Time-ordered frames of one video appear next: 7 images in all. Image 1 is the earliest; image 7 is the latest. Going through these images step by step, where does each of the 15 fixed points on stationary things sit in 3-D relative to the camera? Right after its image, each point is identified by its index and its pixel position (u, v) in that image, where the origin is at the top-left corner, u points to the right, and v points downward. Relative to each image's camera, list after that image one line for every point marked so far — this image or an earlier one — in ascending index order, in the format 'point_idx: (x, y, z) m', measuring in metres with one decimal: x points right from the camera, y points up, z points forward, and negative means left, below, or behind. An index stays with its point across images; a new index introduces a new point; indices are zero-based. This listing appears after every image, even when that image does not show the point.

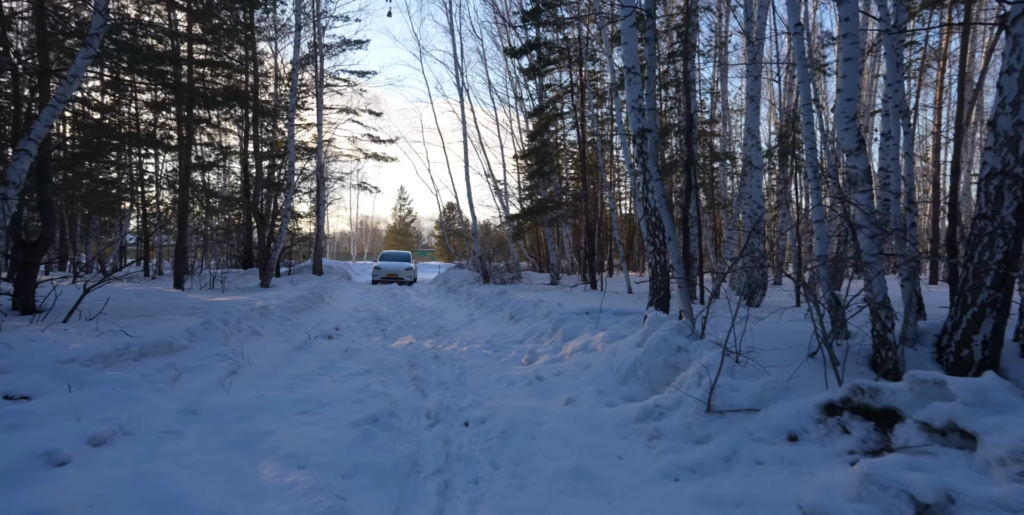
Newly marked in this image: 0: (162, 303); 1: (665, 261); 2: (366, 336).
0: (-7.1, -0.9, +12.2) m
1: (+2.0, 0.0, +7.7) m
2: (-2.6, -1.4, +10.7) m
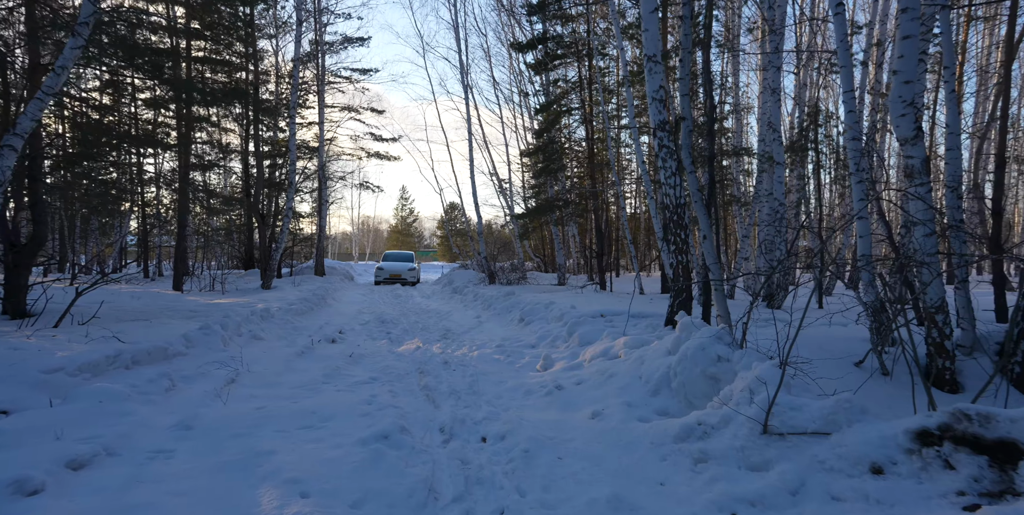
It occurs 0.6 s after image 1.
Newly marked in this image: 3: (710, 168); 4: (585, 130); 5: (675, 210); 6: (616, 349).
0: (-7.0, -1.0, +11.8) m
1: (+2.2, 0.0, +7.3) m
2: (-2.4, -1.4, +10.3) m
3: (+2.6, +1.2, +7.7) m
4: (+2.0, +3.6, +16.7) m
5: (+2.1, +0.6, +7.3) m
6: (+1.1, -1.0, +6.2) m
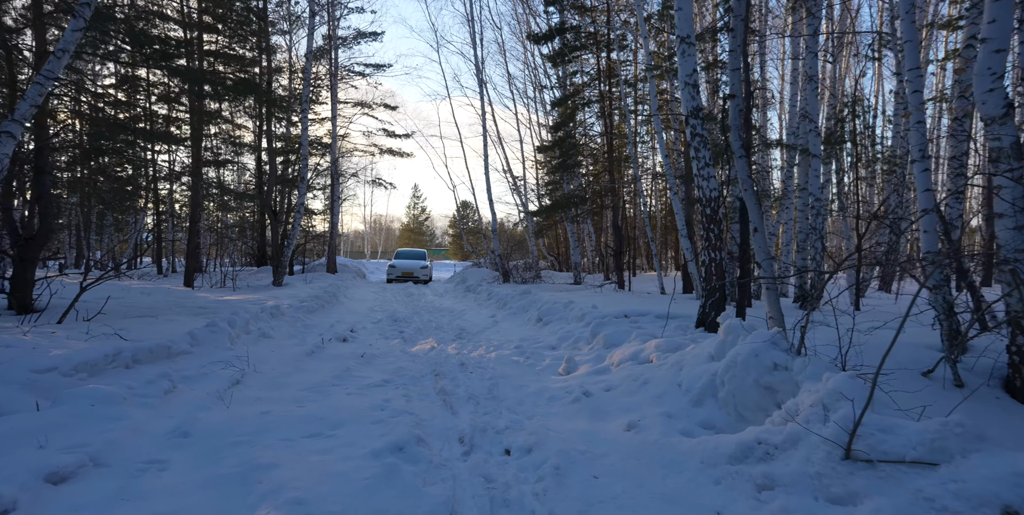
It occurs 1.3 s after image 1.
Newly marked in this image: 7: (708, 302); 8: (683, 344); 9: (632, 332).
0: (-6.6, -0.9, +11.5) m
1: (+2.4, 0.0, +6.9) m
2: (-2.1, -1.4, +9.9) m
3: (+2.9, +1.2, +7.2) m
4: (+2.5, +3.6, +16.2) m
5: (+2.3, +0.6, +6.9) m
6: (+1.3, -0.9, +5.8) m
7: (+2.3, -0.5, +7.0) m
8: (+1.7, -0.8, +5.8) m
9: (+1.4, -0.9, +7.2) m
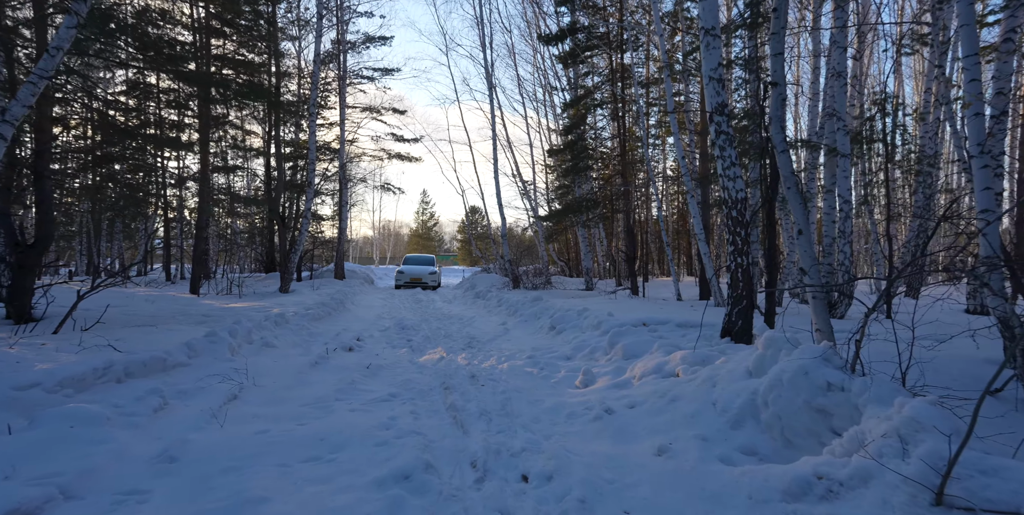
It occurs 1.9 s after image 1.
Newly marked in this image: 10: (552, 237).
0: (-6.4, -1.0, +11.3) m
1: (+2.6, -0.1, +6.5) m
2: (-1.9, -1.5, +9.6) m
3: (+3.0, +1.1, +6.8) m
4: (+2.7, +3.5, +15.8) m
5: (+2.4, +0.6, +6.5) m
6: (+1.5, -1.0, +5.4) m
7: (+2.5, -0.6, +6.6) m
8: (+1.8, -0.9, +5.4) m
9: (+1.6, -1.0, +6.8) m
10: (+1.2, +0.6, +17.4) m
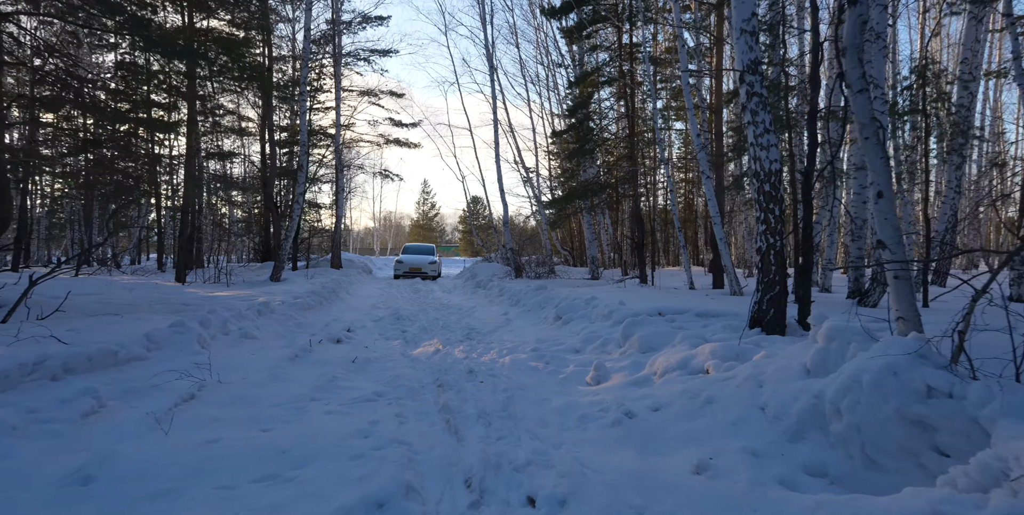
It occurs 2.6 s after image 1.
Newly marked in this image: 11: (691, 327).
0: (-6.4, -0.7, +10.5) m
1: (+2.6, +0.1, +5.7) m
2: (-1.9, -1.2, +8.8) m
3: (+3.1, +1.3, +6.1) m
4: (+2.8, +3.8, +15.0) m
5: (+2.5, +0.8, +5.7) m
6: (+1.5, -0.8, +4.7) m
7: (+2.5, -0.4, +5.9) m
8: (+1.8, -0.7, +4.7) m
9: (+1.6, -0.8, +6.1) m
10: (+1.2, +0.9, +16.6) m
11: (+1.9, -0.8, +6.4) m
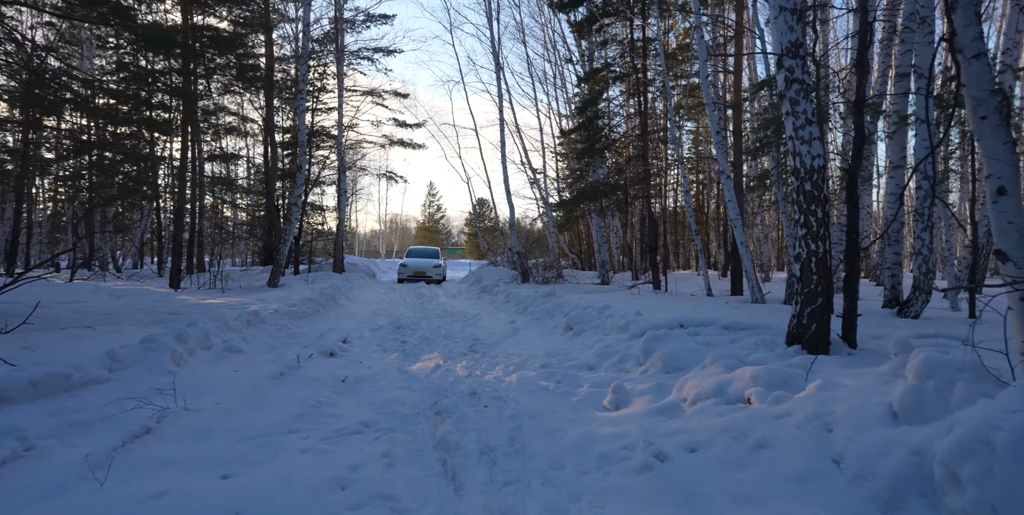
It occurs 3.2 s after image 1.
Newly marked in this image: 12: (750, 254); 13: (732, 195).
0: (-6.3, -0.8, +10.0) m
1: (+2.6, +0.1, +5.0) m
2: (-1.8, -1.3, +8.2) m
3: (+3.1, +1.3, +5.4) m
4: (+3.0, +3.7, +14.3) m
5: (+2.5, +0.7, +5.0) m
6: (+1.5, -0.9, +4.0) m
7: (+2.6, -0.5, +5.2) m
8: (+1.9, -0.8, +4.0) m
9: (+1.7, -0.9, +5.4) m
10: (+1.4, +0.8, +16.0) m
11: (+2.0, -0.8, +5.7) m
12: (+4.3, +0.1, +10.8) m
13: (+4.1, +1.2, +11.1) m
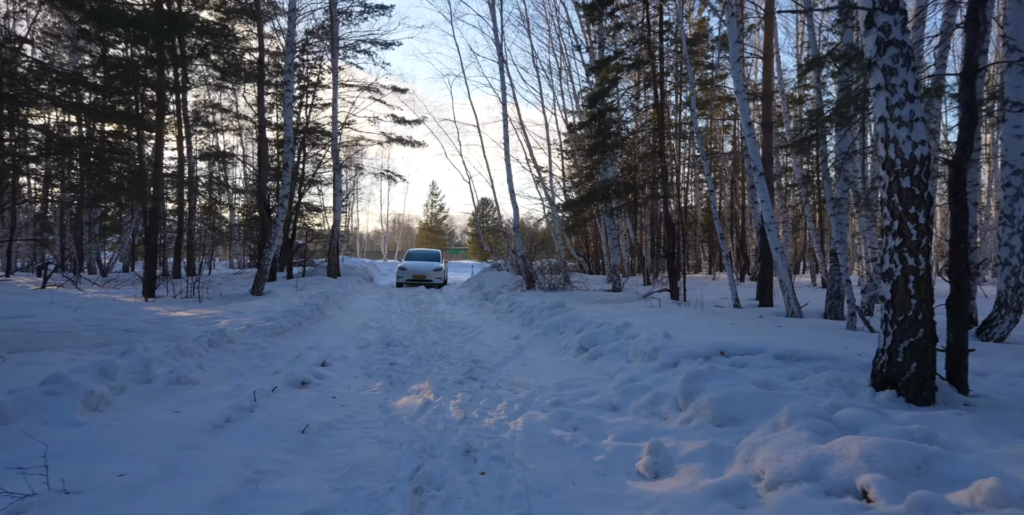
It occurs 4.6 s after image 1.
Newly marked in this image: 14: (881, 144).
0: (-6.2, -0.9, +8.8) m
1: (+2.7, -0.1, +3.8) m
2: (-1.8, -1.4, +7.0) m
3: (+3.2, +1.1, +4.2) m
4: (+3.0, +3.6, +13.1) m
5: (+2.6, +0.6, +3.8) m
6: (+1.6, -1.0, +2.8) m
7: (+2.6, -0.6, +4.0) m
8: (+1.9, -0.9, +2.8) m
9: (+1.7, -1.0, +4.2) m
10: (+1.5, +0.7, +14.8) m
11: (+2.0, -1.0, +4.5) m
12: (+4.4, -0.1, +9.5) m
13: (+4.1, +1.0, +9.8) m
14: (+2.4, +0.8, +3.9) m
